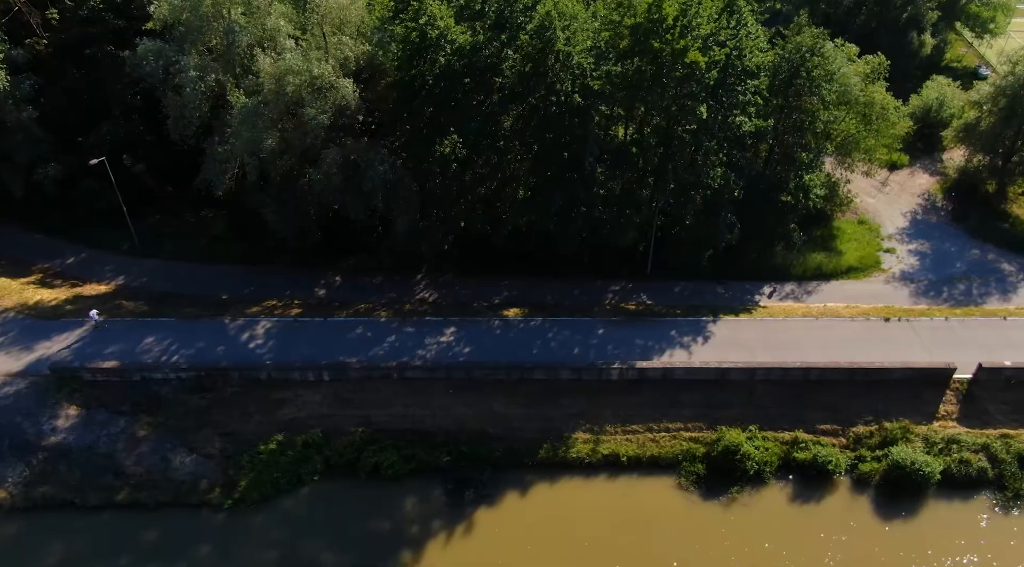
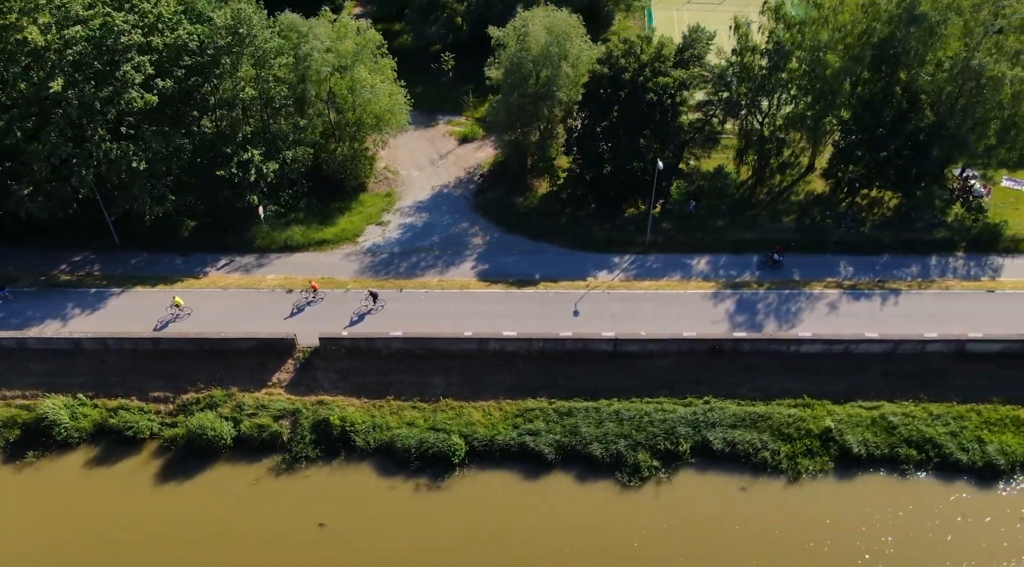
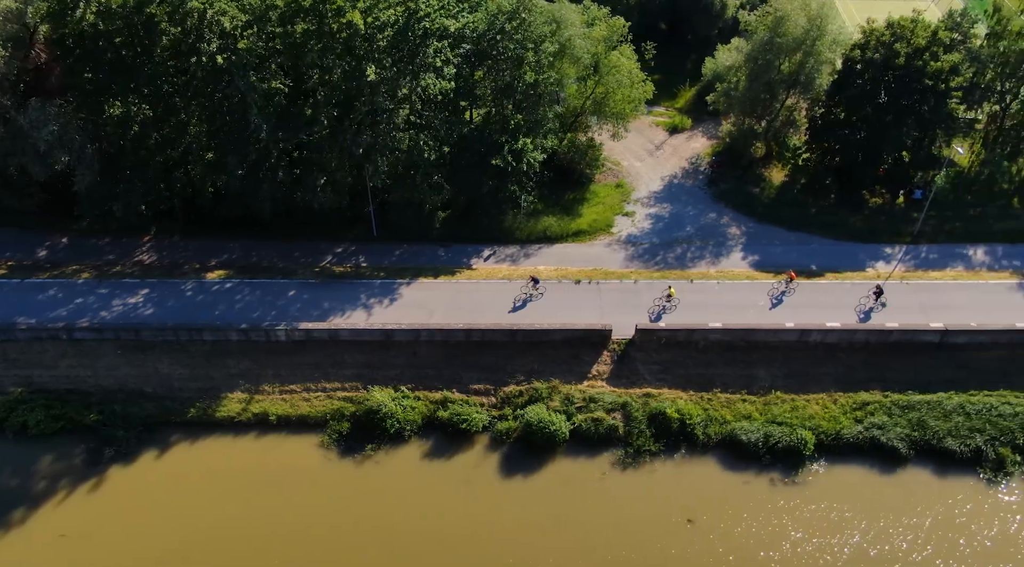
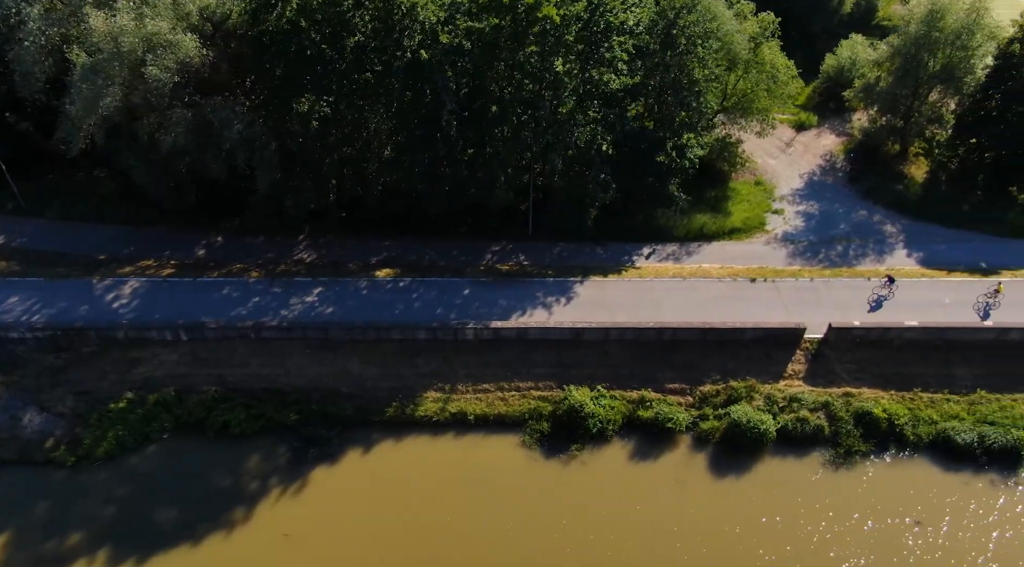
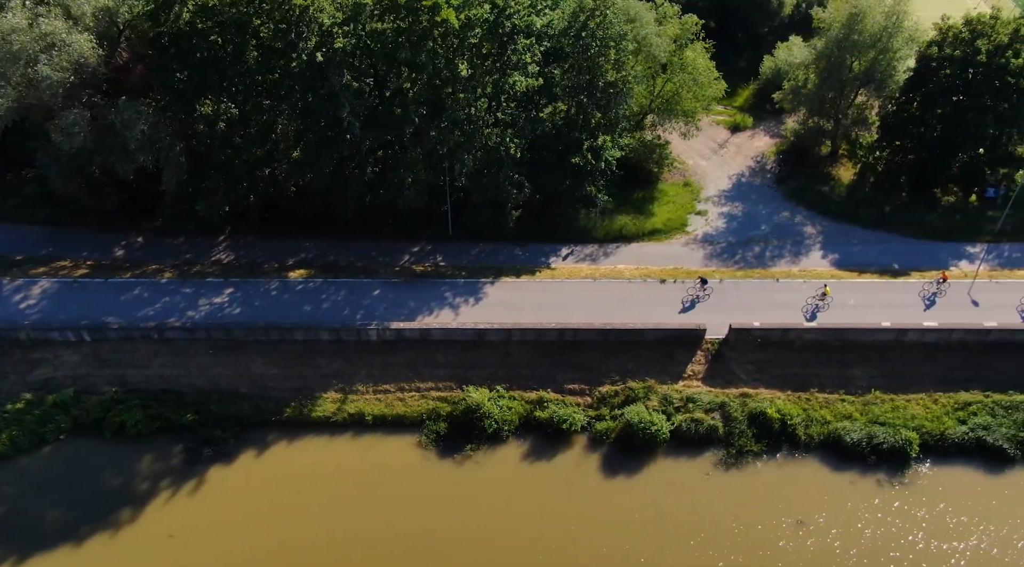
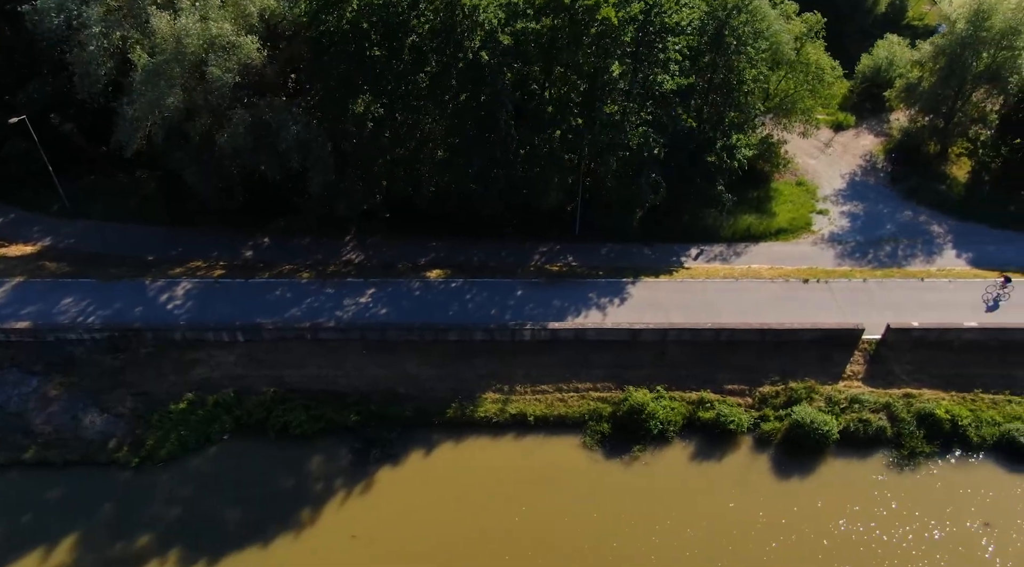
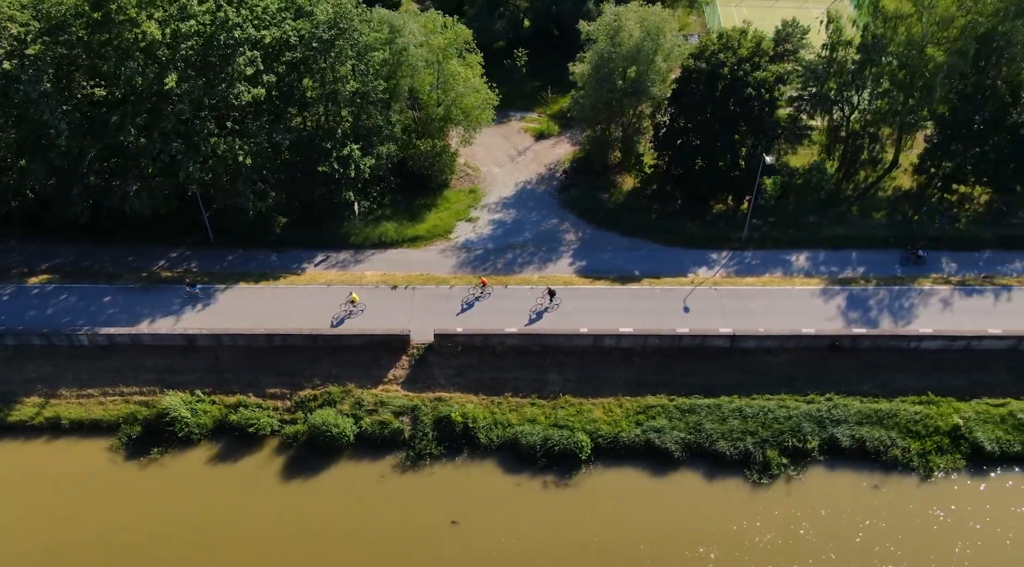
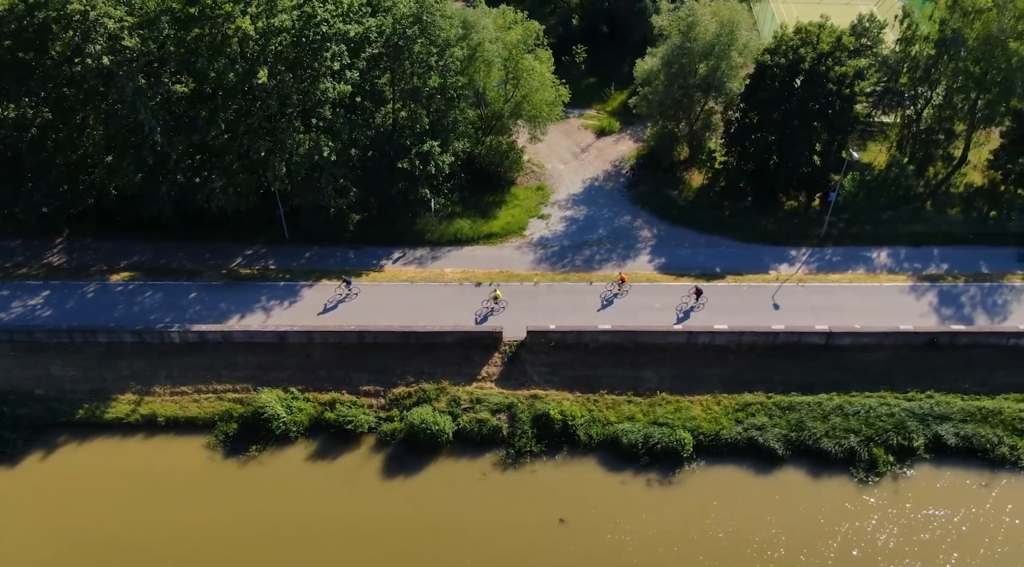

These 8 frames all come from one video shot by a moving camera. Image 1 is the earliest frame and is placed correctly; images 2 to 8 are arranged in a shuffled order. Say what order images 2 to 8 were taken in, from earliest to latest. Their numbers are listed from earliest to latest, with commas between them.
6, 4, 5, 3, 8, 7, 2
